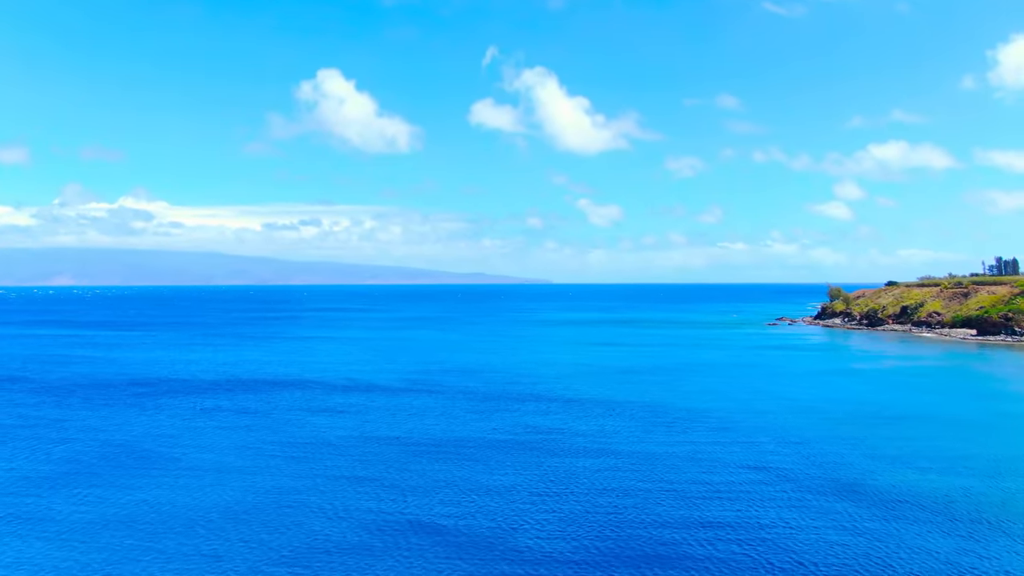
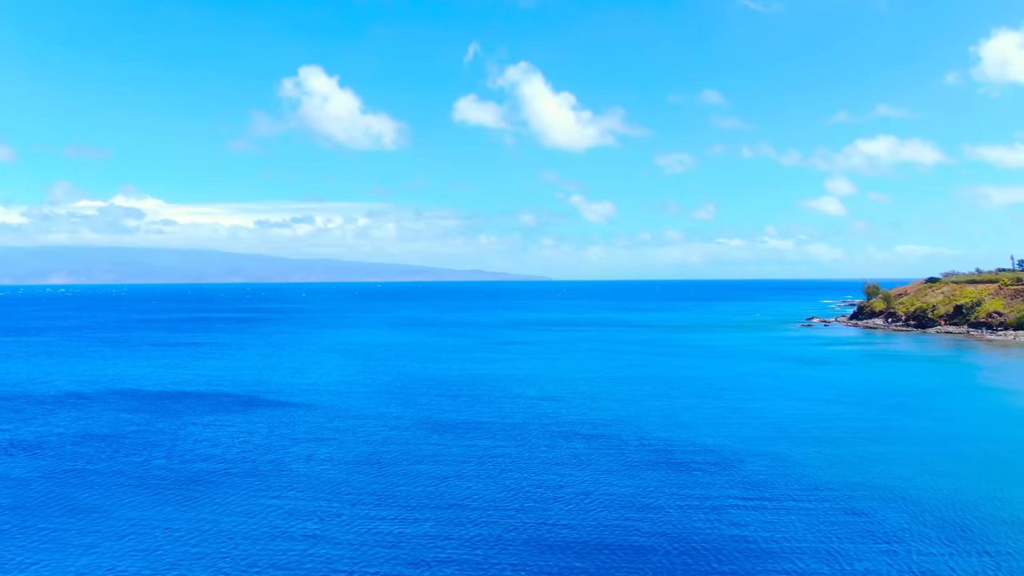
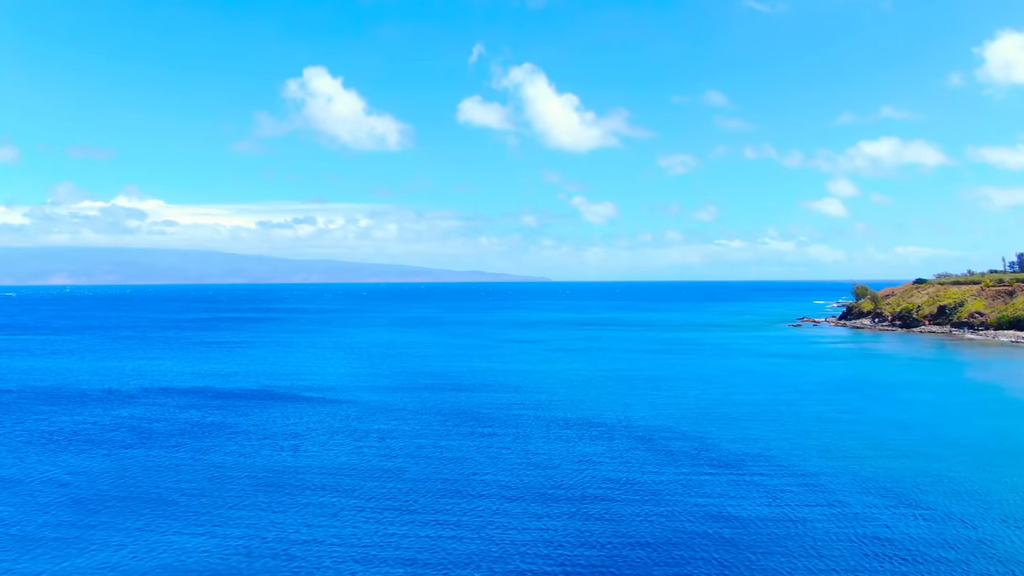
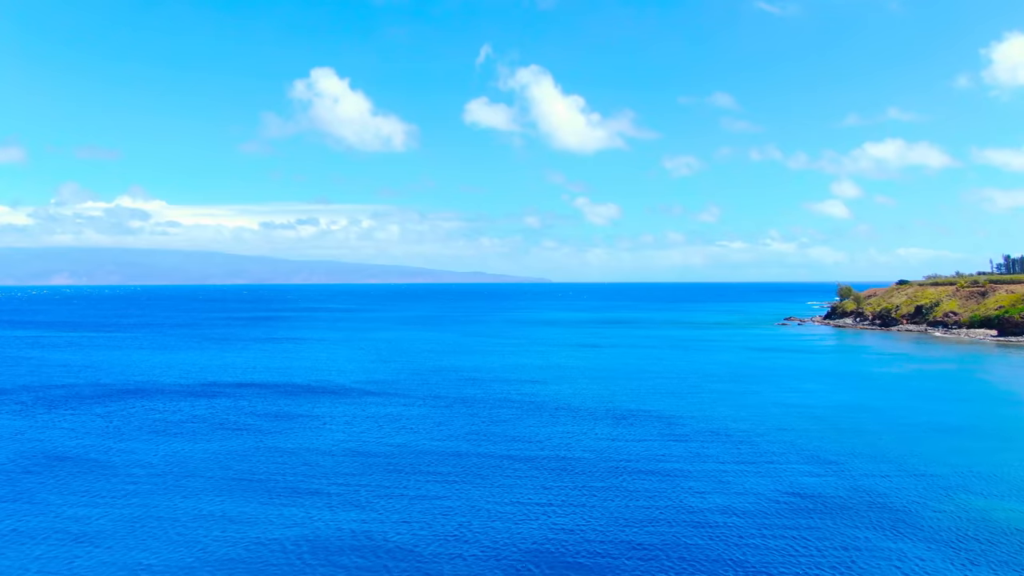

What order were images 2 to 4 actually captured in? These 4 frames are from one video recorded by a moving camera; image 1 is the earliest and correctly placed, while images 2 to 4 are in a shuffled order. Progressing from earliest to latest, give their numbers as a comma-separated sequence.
4, 3, 2
